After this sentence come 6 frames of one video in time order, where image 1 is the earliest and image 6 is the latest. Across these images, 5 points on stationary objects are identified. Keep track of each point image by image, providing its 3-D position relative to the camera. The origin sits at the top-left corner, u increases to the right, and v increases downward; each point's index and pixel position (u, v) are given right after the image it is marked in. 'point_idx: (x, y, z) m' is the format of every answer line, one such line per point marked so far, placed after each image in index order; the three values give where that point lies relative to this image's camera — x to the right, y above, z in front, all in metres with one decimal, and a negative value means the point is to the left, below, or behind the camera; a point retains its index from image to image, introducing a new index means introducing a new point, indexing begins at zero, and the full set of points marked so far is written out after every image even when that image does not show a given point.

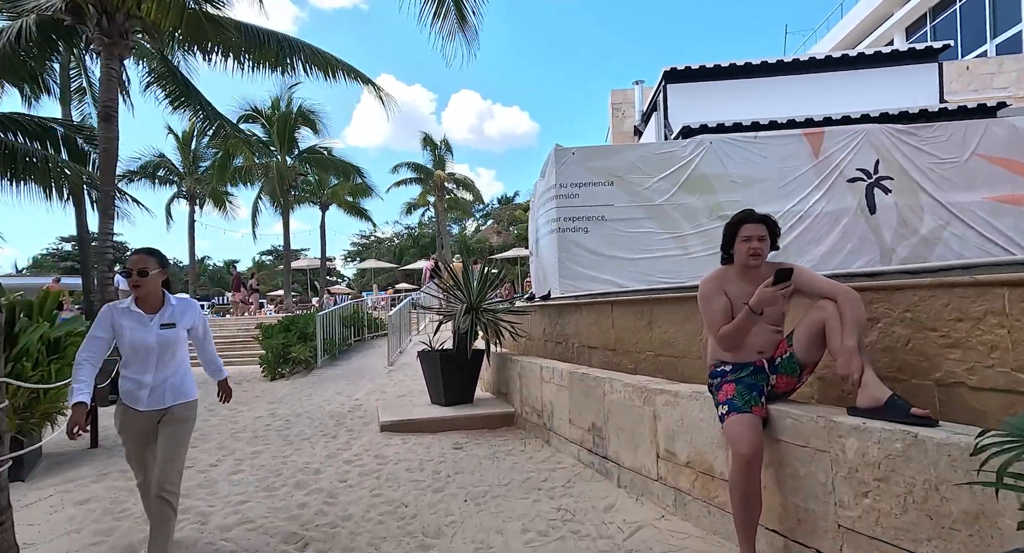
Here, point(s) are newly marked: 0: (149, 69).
0: (-7.0, +4.0, +10.2) m
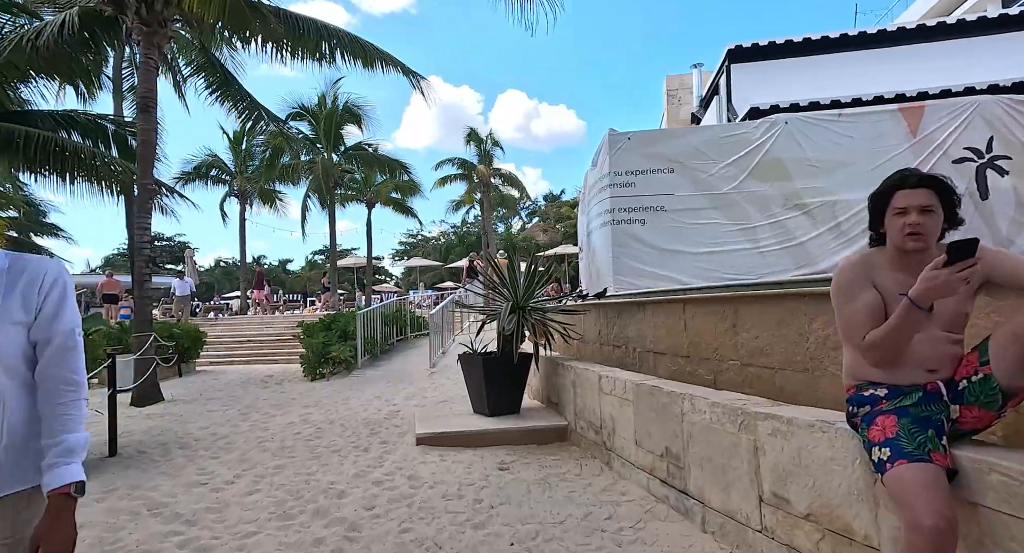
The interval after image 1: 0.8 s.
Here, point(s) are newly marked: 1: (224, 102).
0: (-6.1, +4.1, +10.1) m
1: (-5.8, +3.5, +10.6) m
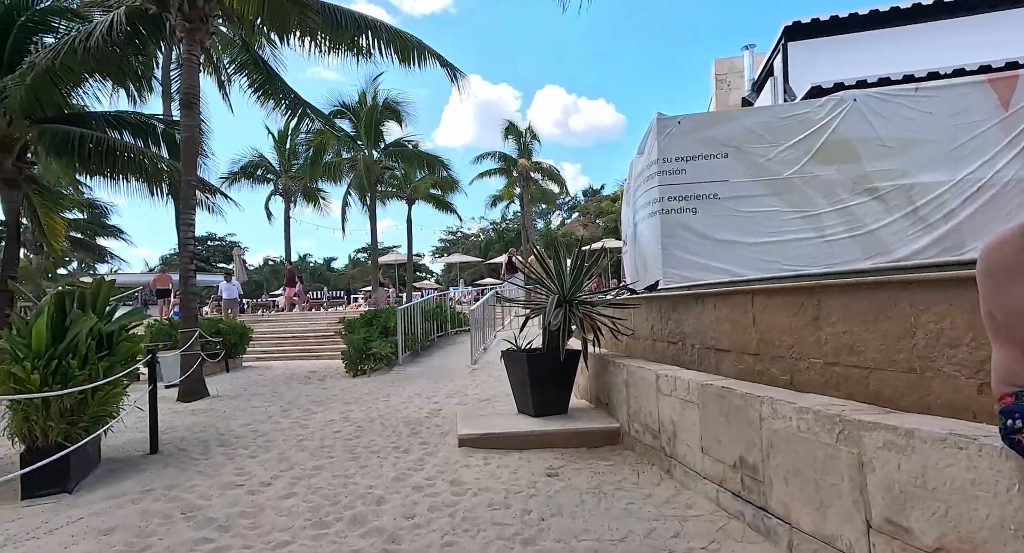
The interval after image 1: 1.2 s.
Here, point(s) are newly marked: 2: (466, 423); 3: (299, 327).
0: (-5.3, +4.2, +10.2) m
1: (-5.0, +3.6, +10.6) m
2: (-0.4, -1.3, +4.8) m
3: (-5.9, -1.4, +14.8) m
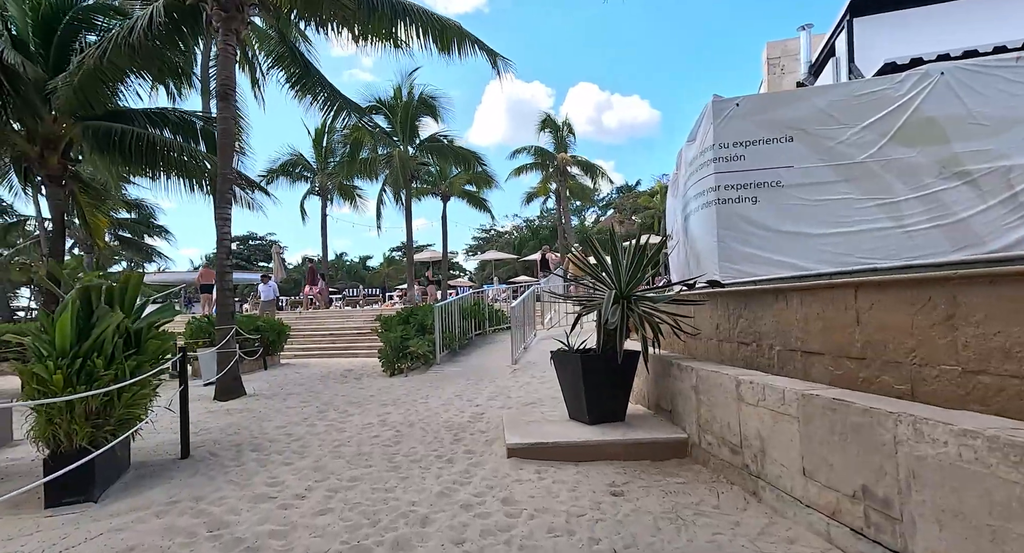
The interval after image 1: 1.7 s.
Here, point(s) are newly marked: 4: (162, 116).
0: (-4.6, +4.2, +10.1) m
1: (-4.2, +3.6, +10.5) m
2: (0.0, -1.3, +4.4) m
3: (-4.9, -1.3, +14.7) m
4: (-6.9, +3.2, +10.5) m
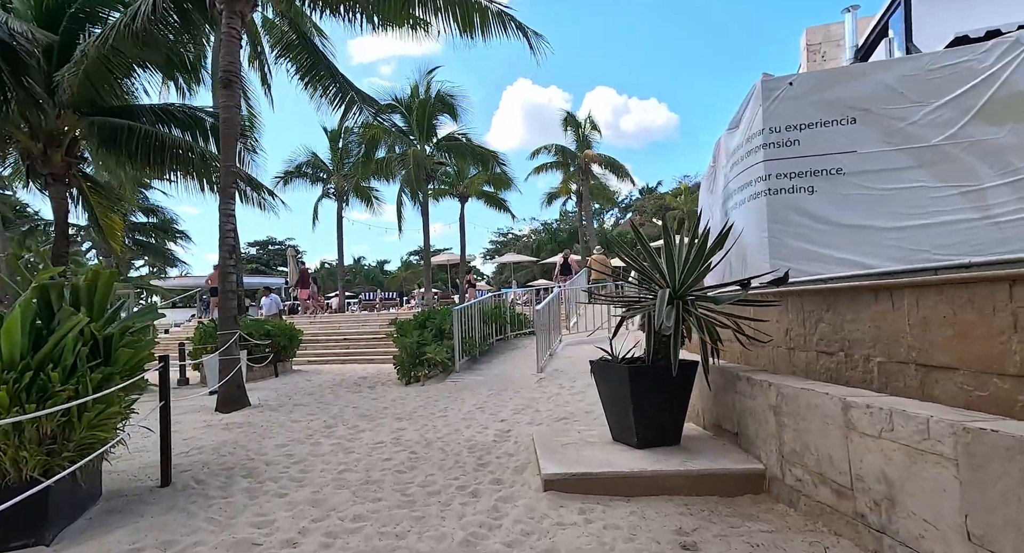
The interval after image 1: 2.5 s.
0: (-4.2, +4.2, +9.6) m
1: (-3.7, +3.6, +10.0) m
2: (+0.3, -1.2, +3.7) m
3: (-4.3, -1.4, +14.2) m
4: (-6.5, +3.1, +10.1) m
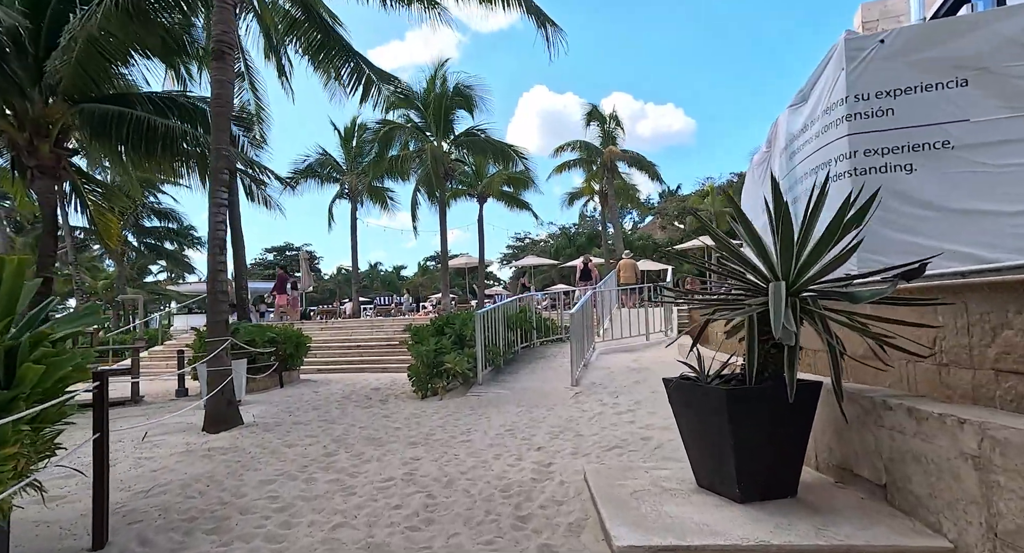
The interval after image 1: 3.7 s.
0: (-3.7, +4.2, +8.7) m
1: (-3.3, +3.6, +9.1) m
2: (+0.5, -1.2, +2.7) m
3: (-3.7, -1.5, +13.3) m
4: (-6.1, +3.1, +9.3) m
